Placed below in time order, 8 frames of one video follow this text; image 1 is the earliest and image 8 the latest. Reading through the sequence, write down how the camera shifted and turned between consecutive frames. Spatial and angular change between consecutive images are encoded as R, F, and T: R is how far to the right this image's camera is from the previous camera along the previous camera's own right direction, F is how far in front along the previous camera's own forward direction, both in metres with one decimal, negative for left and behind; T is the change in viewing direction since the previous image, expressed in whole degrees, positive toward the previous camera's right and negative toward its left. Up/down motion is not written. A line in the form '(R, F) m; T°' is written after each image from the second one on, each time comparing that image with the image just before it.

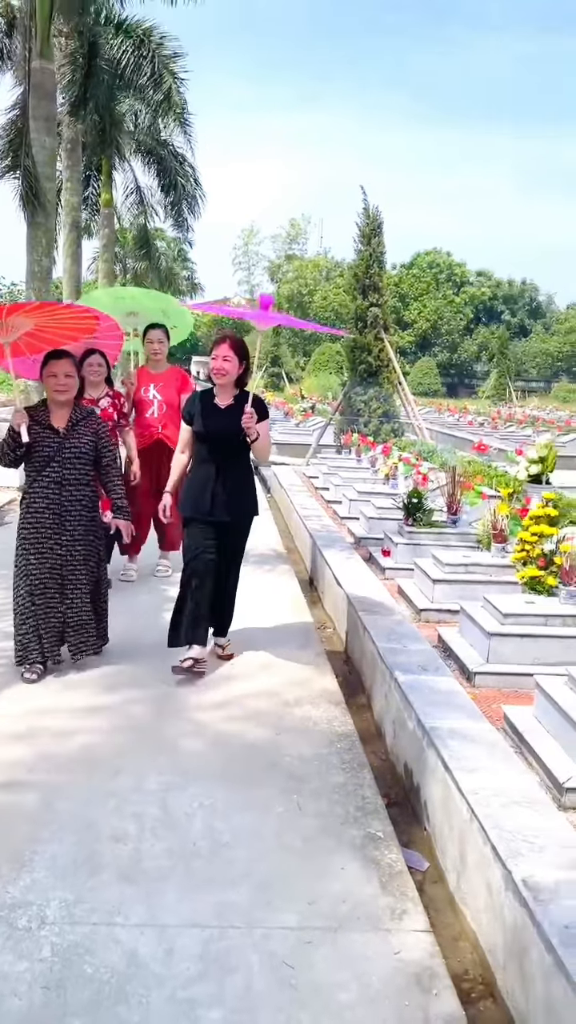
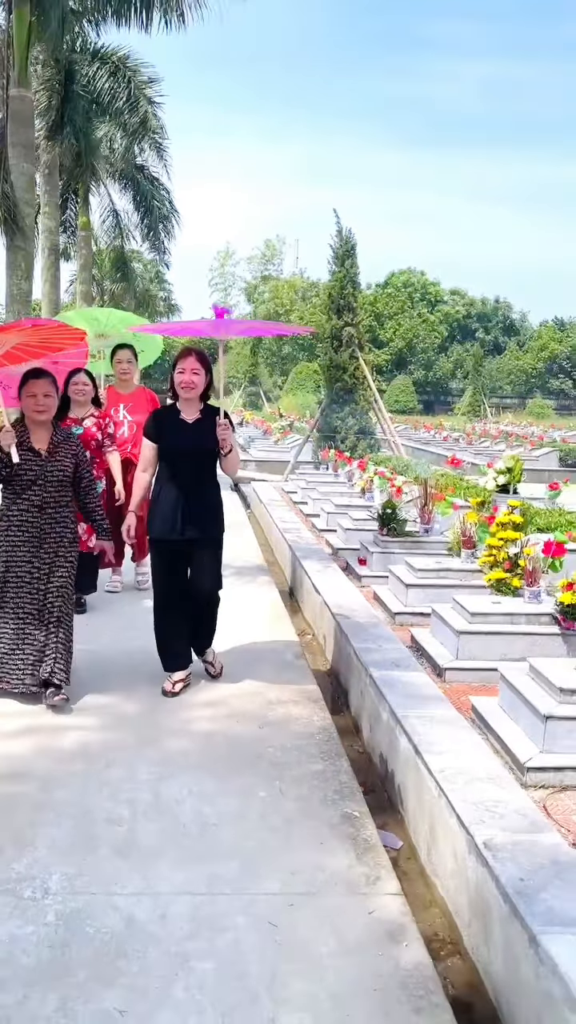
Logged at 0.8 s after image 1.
(0.0, -0.2) m; +1°
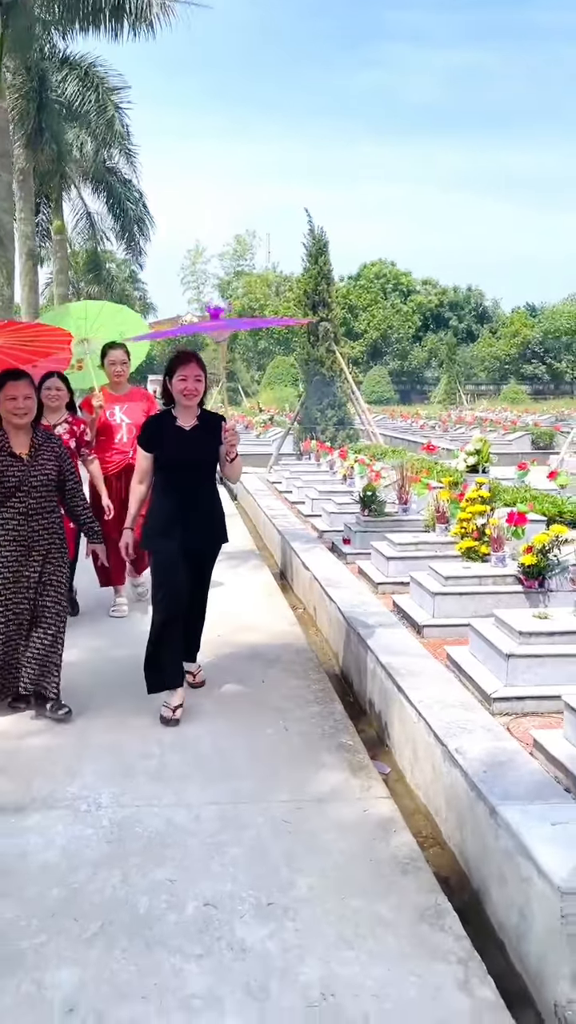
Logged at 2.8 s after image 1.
(-0.1, -0.5) m; +1°
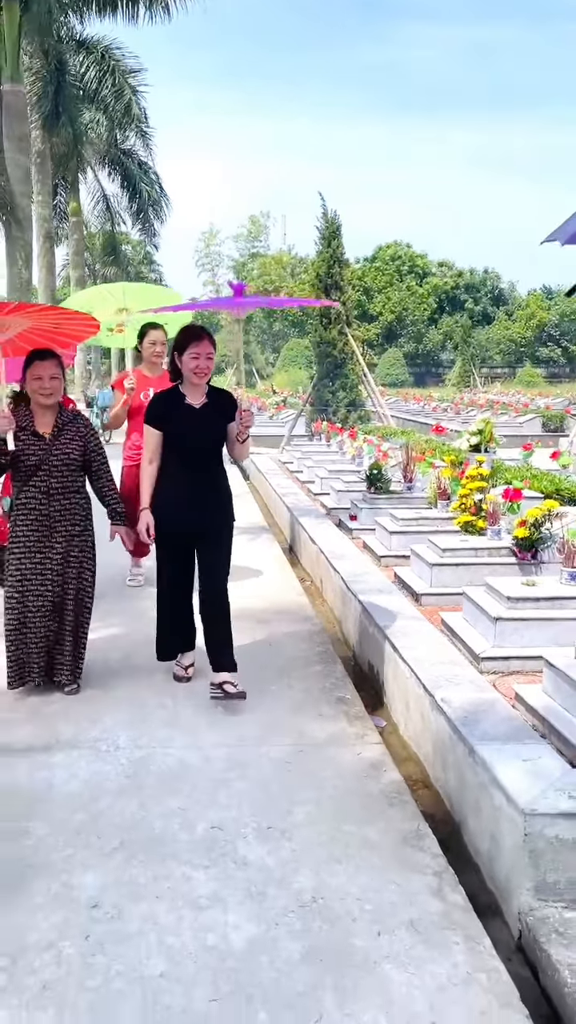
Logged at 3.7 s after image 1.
(0.0, -0.3) m; -1°
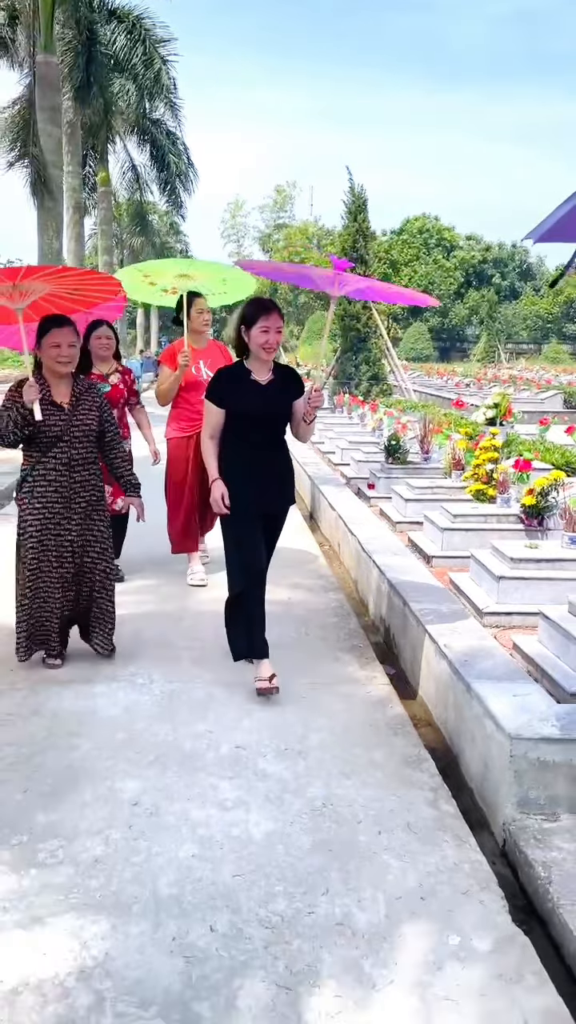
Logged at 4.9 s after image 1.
(0.0, -0.3) m; -1°
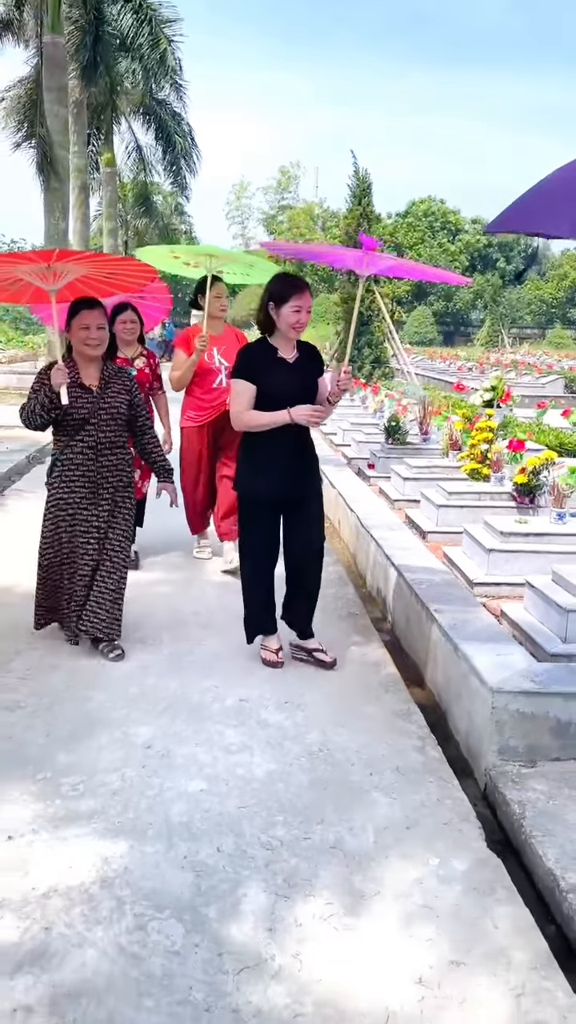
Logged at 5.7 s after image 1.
(0.0, -0.2) m; 0°
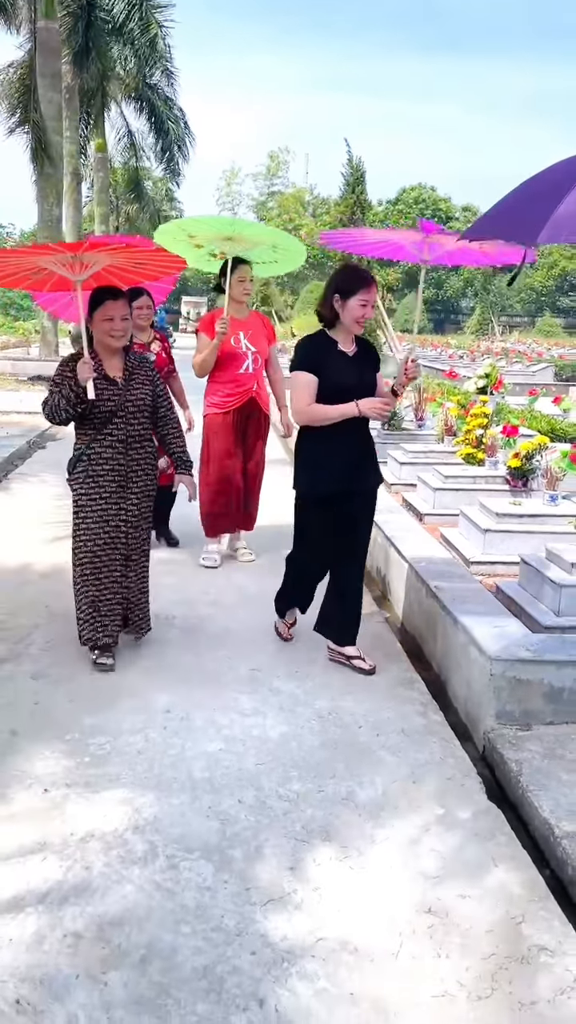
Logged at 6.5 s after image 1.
(-0.1, -0.2) m; +1°
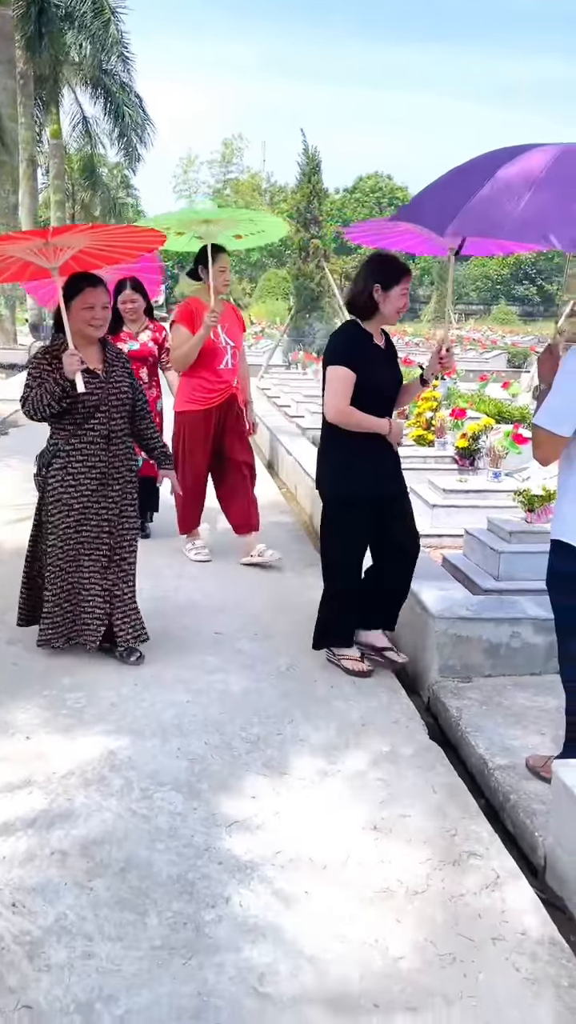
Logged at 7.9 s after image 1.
(0.0, -0.3) m; +3°
